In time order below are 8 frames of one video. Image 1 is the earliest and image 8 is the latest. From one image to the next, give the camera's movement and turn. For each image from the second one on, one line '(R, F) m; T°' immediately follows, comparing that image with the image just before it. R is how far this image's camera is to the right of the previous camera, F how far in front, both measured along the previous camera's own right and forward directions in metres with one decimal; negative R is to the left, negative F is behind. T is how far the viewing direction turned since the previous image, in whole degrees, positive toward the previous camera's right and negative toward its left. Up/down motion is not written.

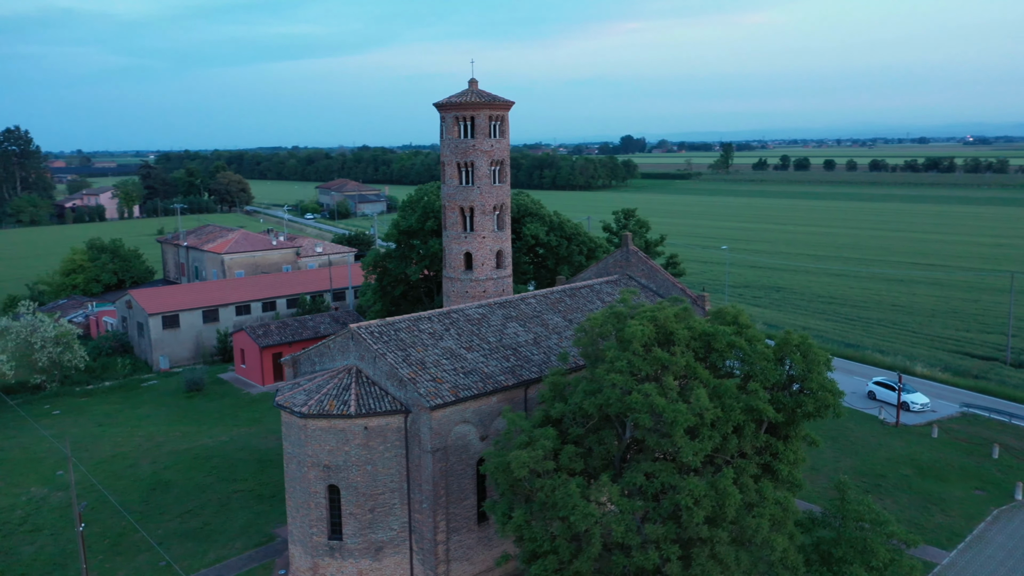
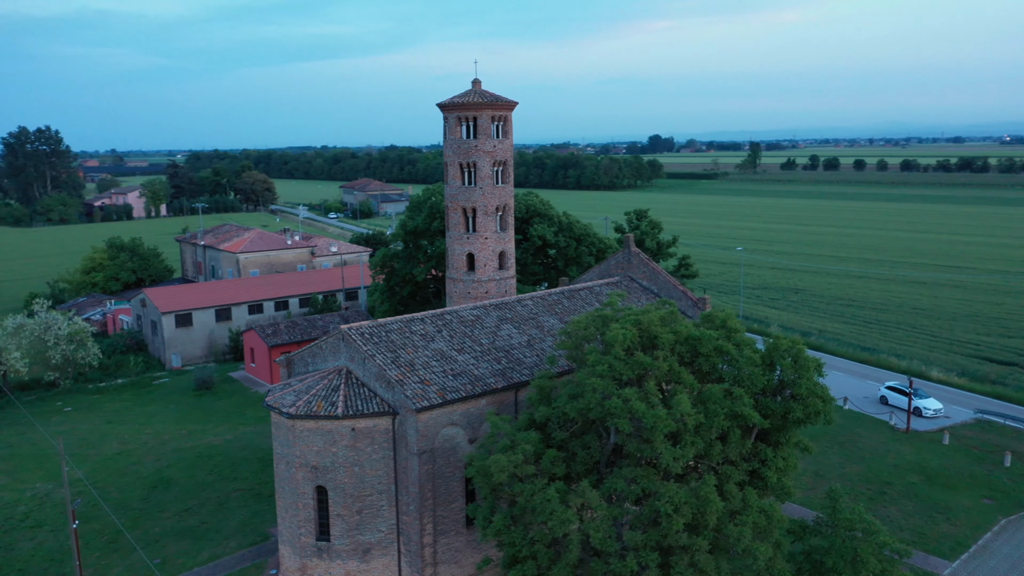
(+0.8, +0.2) m; -2°
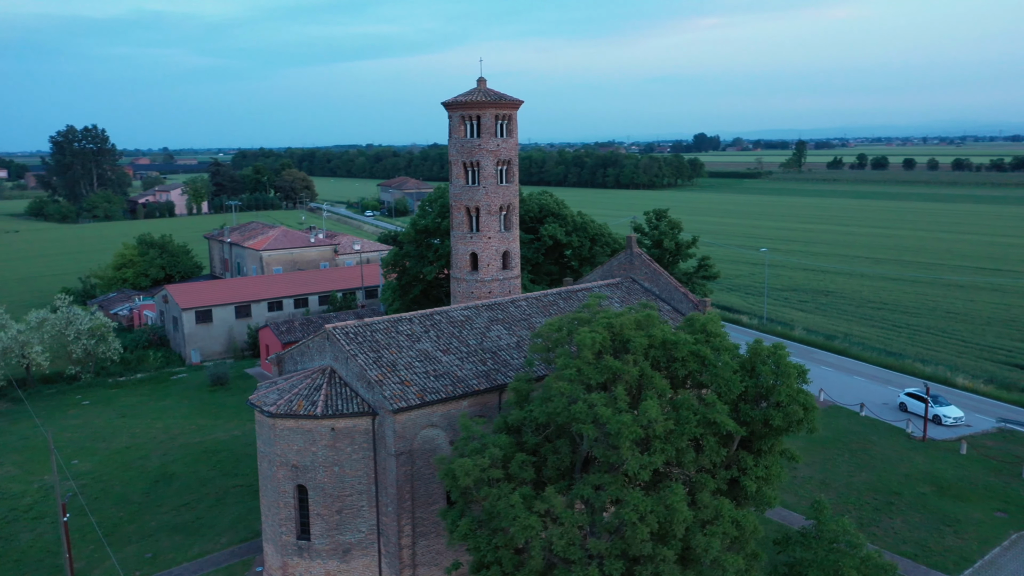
(+1.2, +0.3) m; -3°
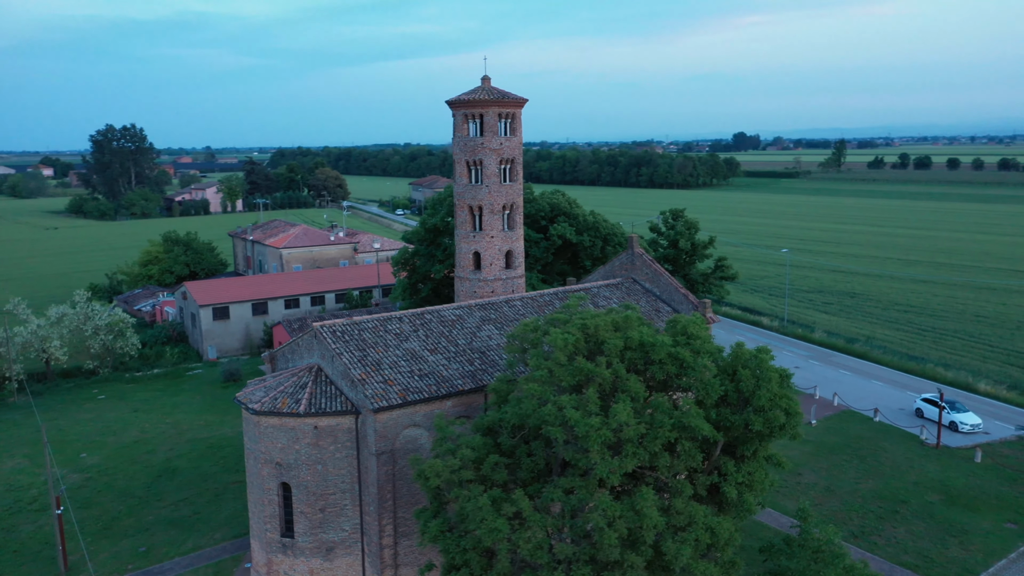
(+1.1, +0.2) m; -2°
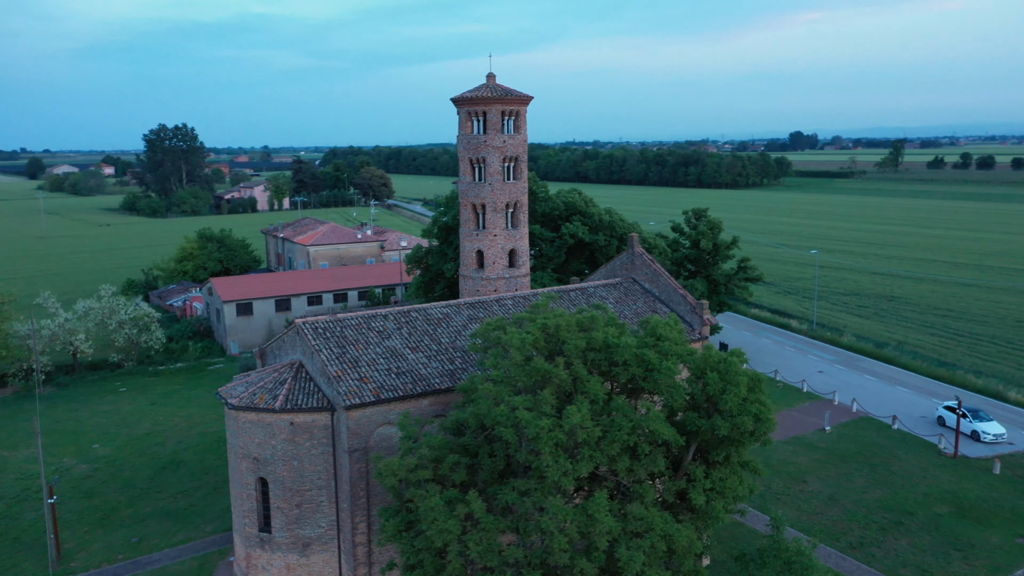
(+1.5, +0.3) m; -3°
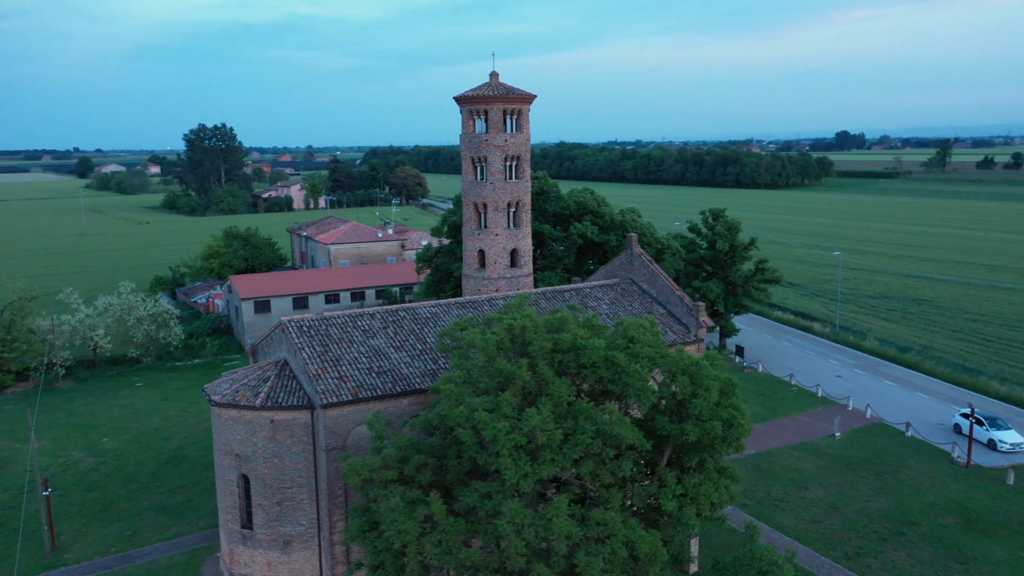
(+1.2, +0.2) m; -2°
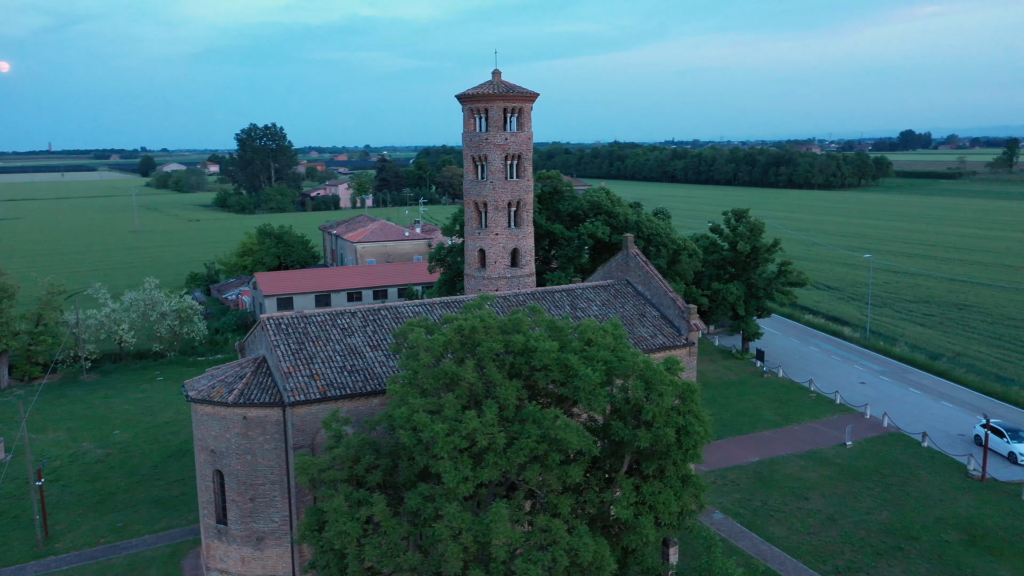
(+1.7, +0.3) m; -3°
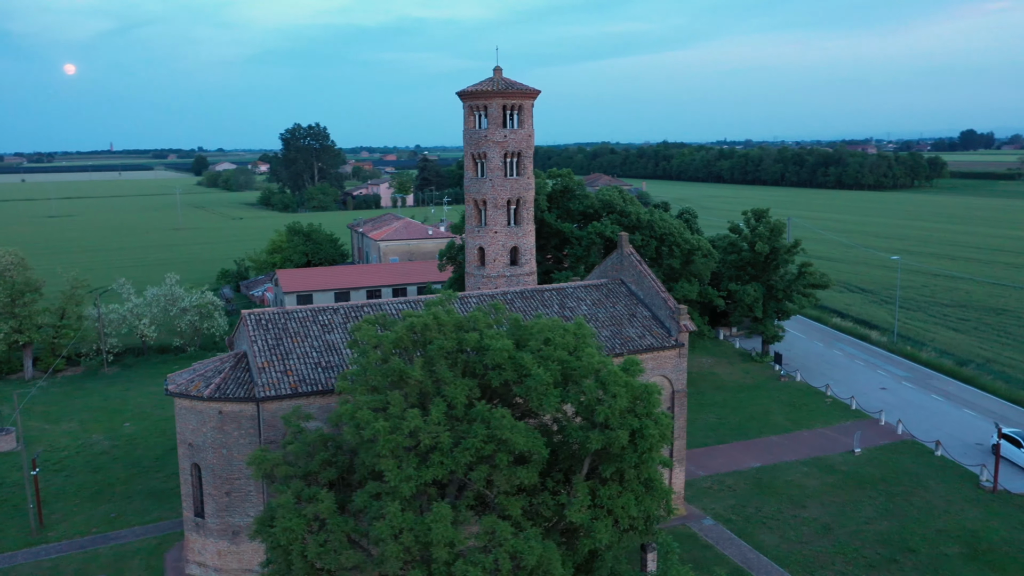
(+1.5, +0.2) m; -3°
